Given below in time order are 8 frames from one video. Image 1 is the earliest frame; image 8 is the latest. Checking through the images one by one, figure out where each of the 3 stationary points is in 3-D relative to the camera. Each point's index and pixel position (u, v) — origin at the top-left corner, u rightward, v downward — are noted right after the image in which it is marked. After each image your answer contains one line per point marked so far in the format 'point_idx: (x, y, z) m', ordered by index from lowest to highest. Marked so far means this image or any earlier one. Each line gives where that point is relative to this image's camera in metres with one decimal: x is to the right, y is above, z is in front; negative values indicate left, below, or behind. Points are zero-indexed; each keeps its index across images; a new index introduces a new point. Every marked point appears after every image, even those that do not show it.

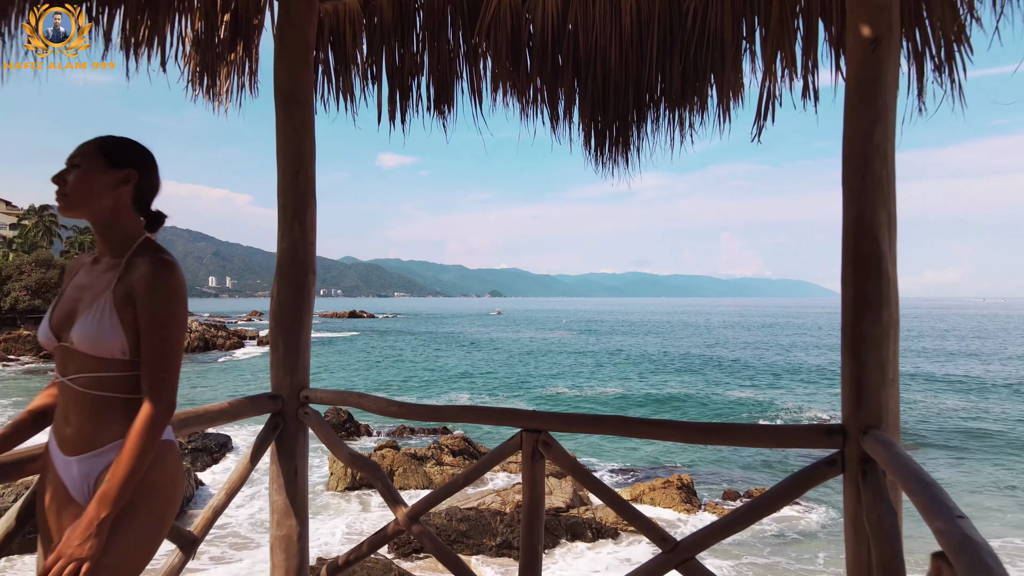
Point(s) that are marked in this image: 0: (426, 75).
0: (-0.4, +1.0, +3.0) m
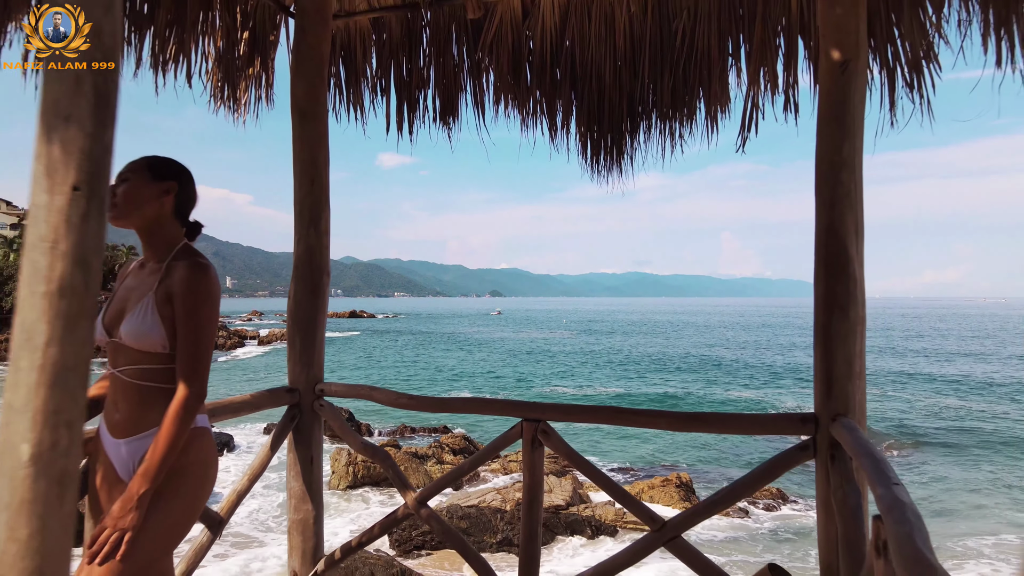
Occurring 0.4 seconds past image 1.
0: (-0.4, +1.0, +3.2) m
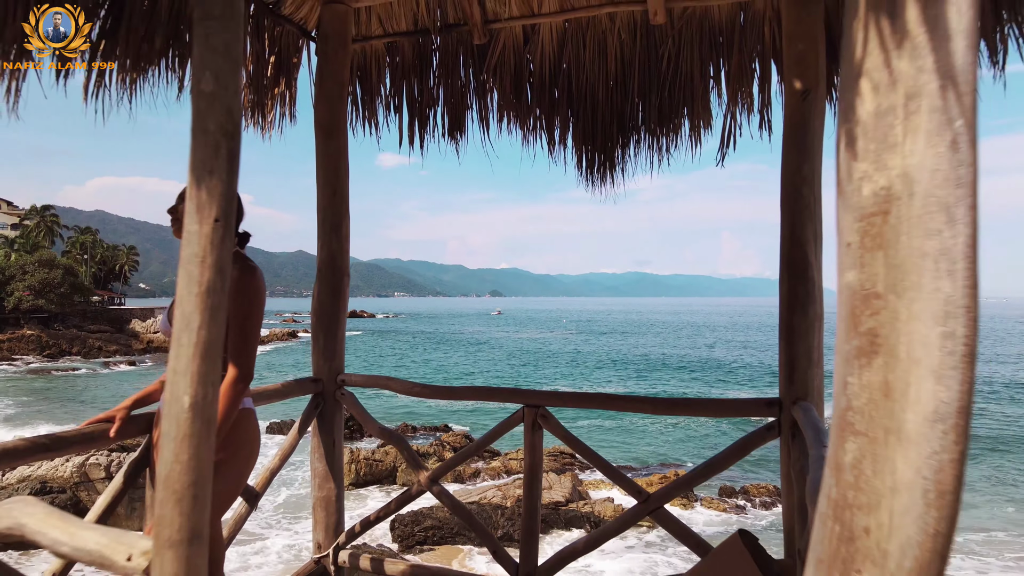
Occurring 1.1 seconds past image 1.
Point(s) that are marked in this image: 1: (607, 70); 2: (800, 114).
0: (-0.4, +1.0, +3.5) m
1: (+0.5, +1.1, +3.3) m
2: (+1.1, +0.6, +2.4) m
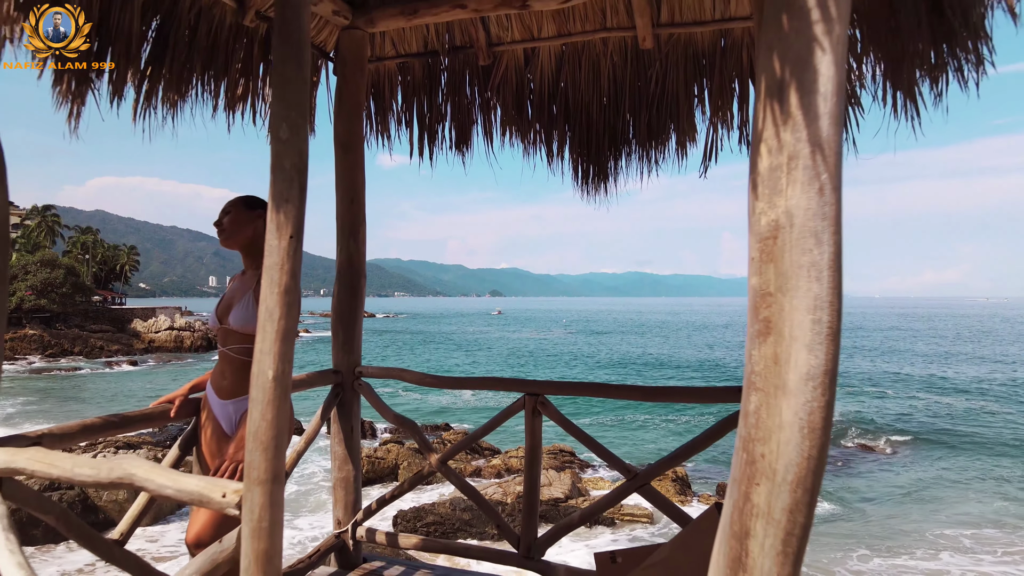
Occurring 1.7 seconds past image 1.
0: (-0.4, +1.0, +3.8) m
1: (+0.5, +1.1, +3.6) m
2: (+1.1, +0.6, +2.7) m
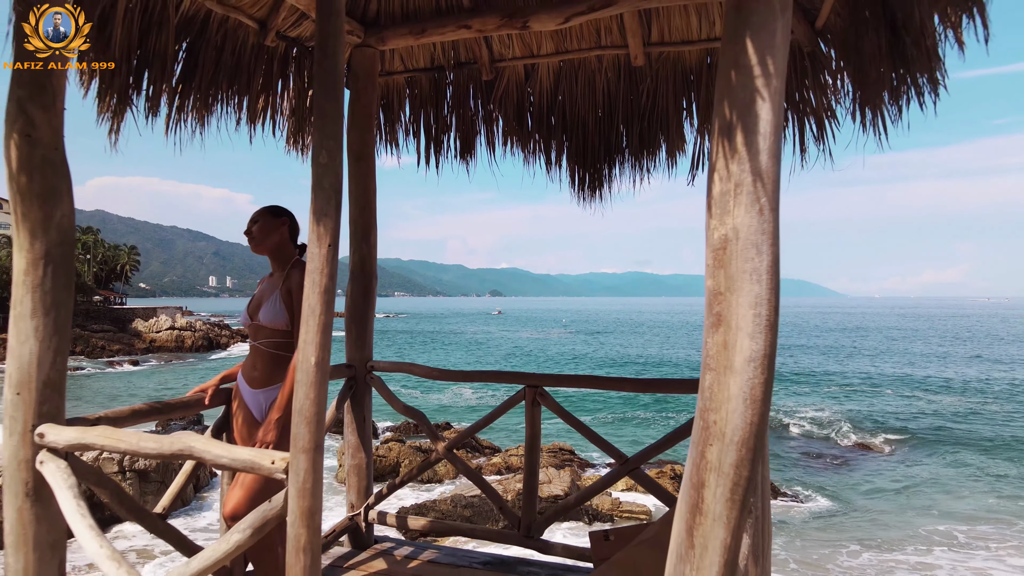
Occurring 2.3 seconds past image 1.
0: (-0.4, +1.0, +4.0) m
1: (+0.5, +1.1, +3.8) m
2: (+1.1, +0.6, +2.9) m
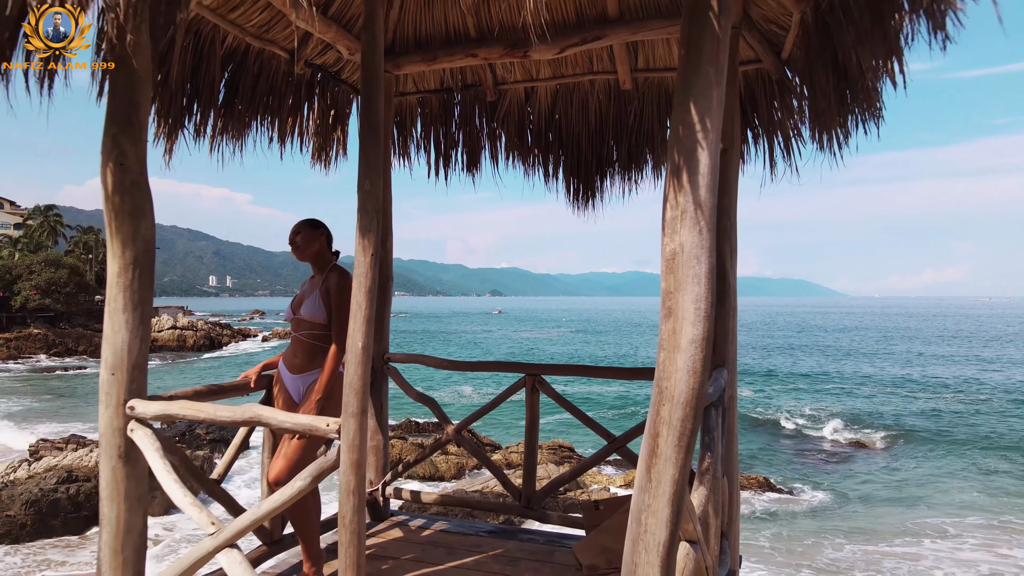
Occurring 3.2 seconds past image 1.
0: (-0.4, +1.0, +4.5) m
1: (+0.5, +1.1, +4.2) m
2: (+1.1, +0.6, +3.4) m
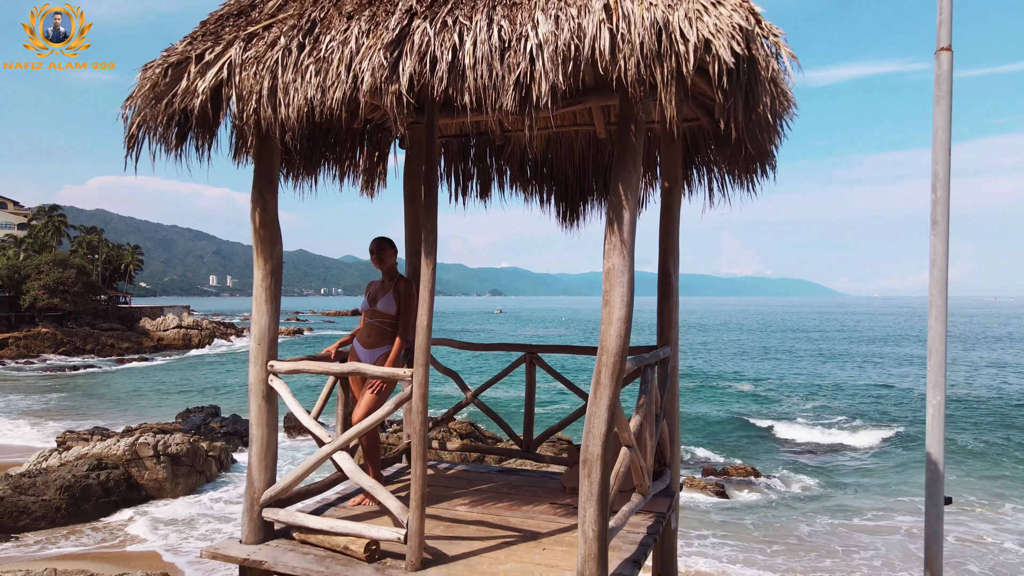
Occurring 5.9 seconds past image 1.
0: (-0.3, +1.0, +5.8) m
1: (+0.5, +1.1, +5.5) m
2: (+1.1, +0.6, +4.6) m
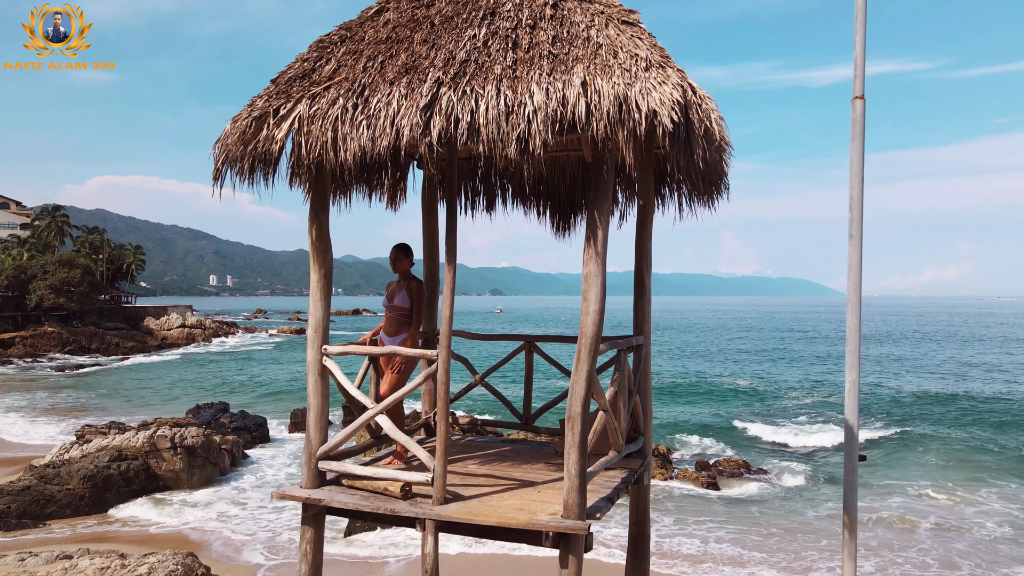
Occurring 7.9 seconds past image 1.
0: (-0.3, +1.0, +6.7) m
1: (+0.6, +1.1, +6.5) m
2: (+1.2, +0.6, +5.6) m
